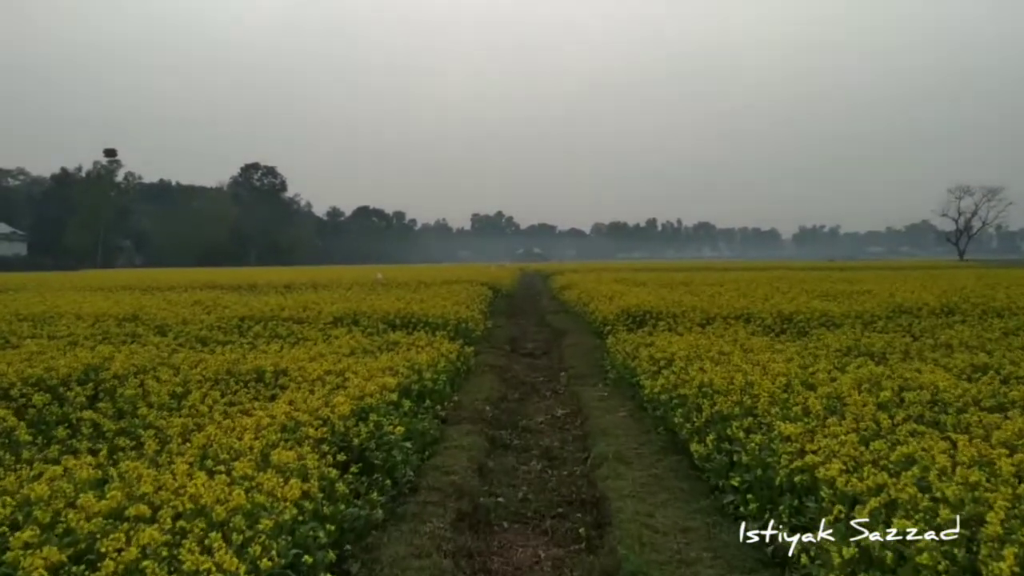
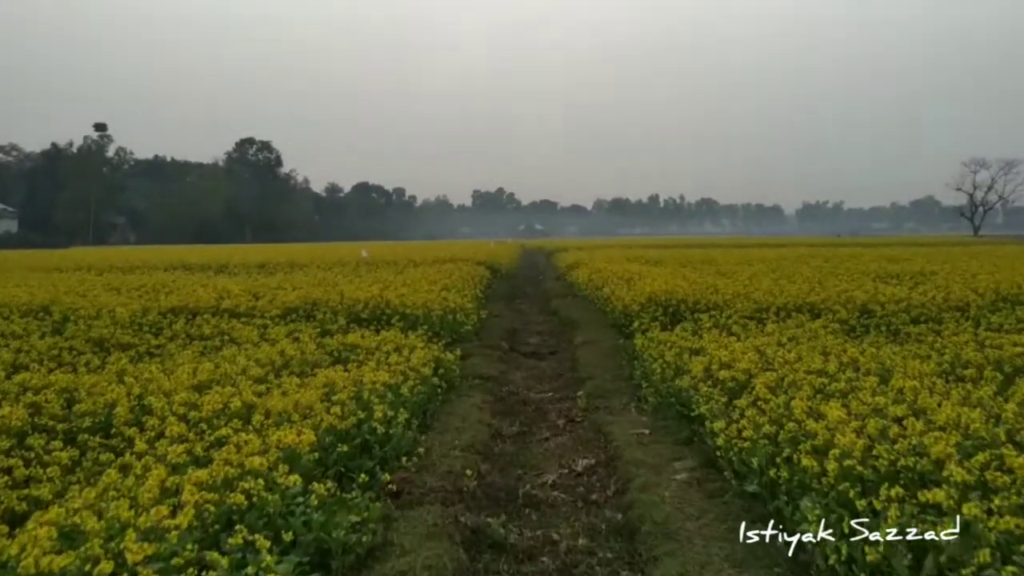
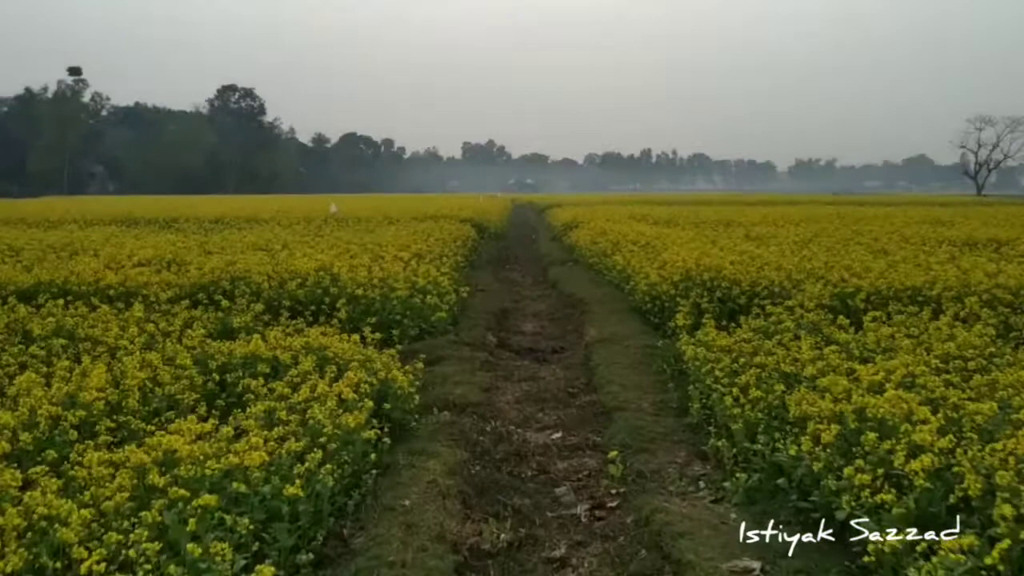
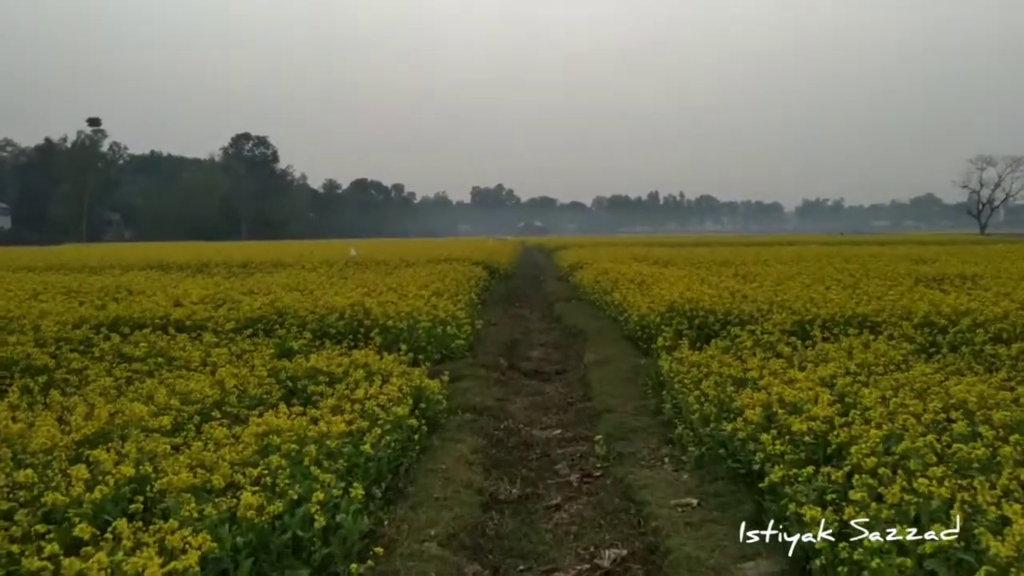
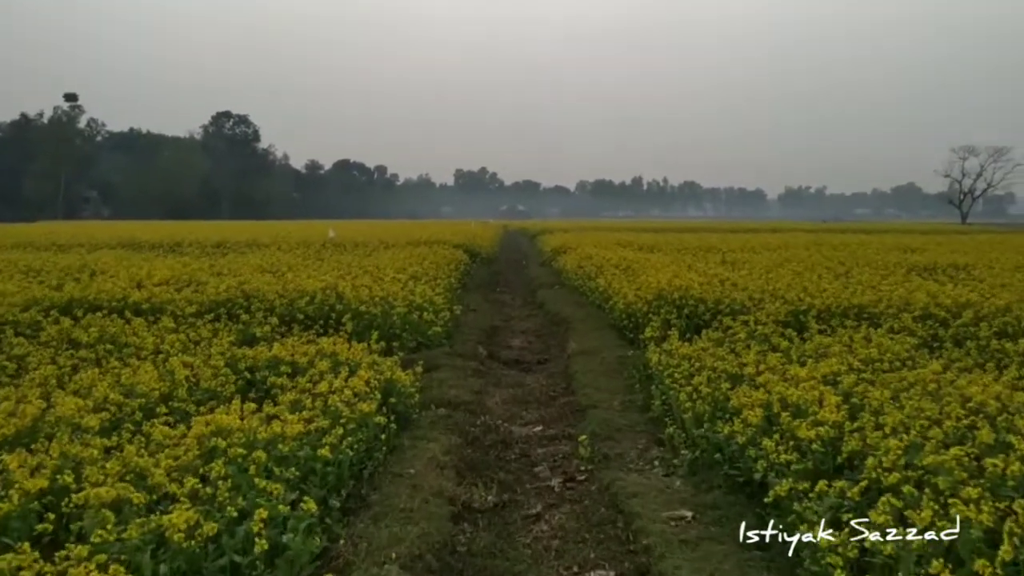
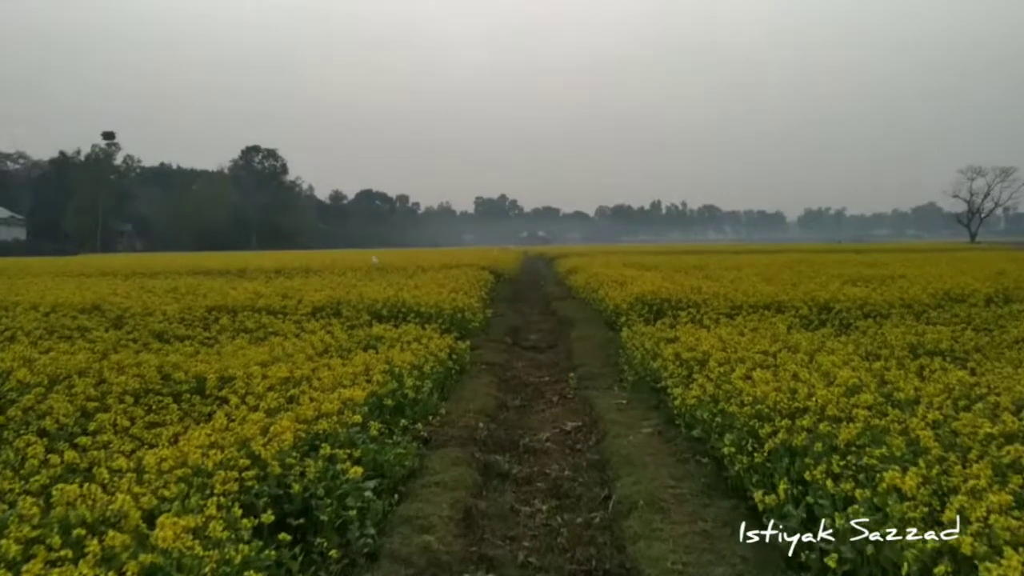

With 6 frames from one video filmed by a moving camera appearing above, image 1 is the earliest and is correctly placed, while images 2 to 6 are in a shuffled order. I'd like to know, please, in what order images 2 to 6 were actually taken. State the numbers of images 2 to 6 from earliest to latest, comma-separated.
6, 2, 4, 5, 3
